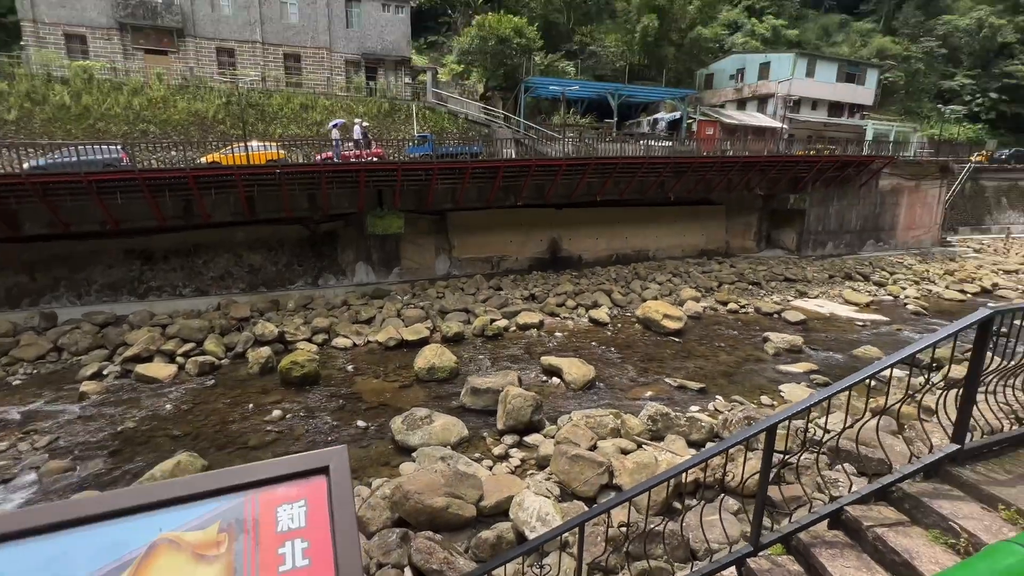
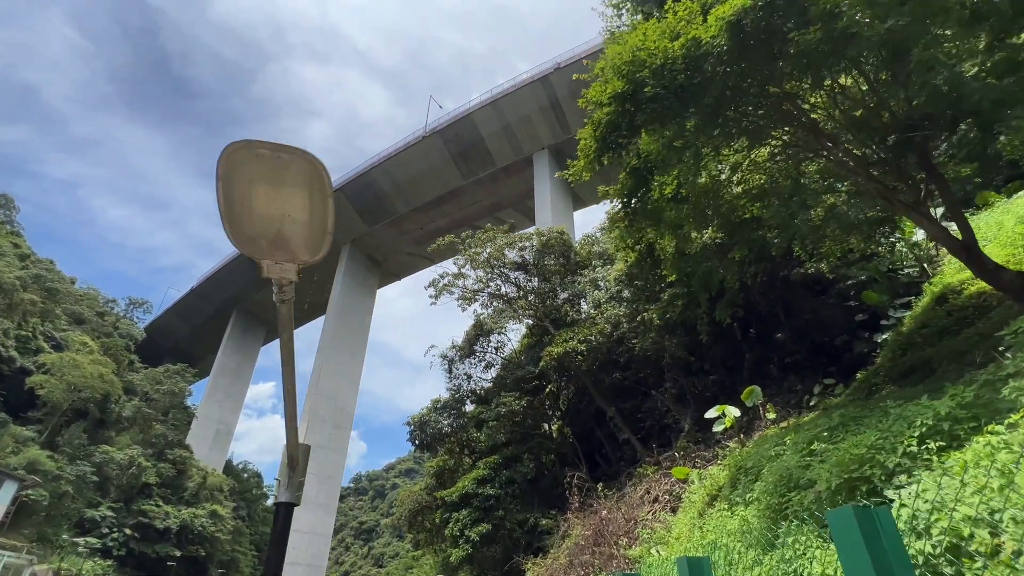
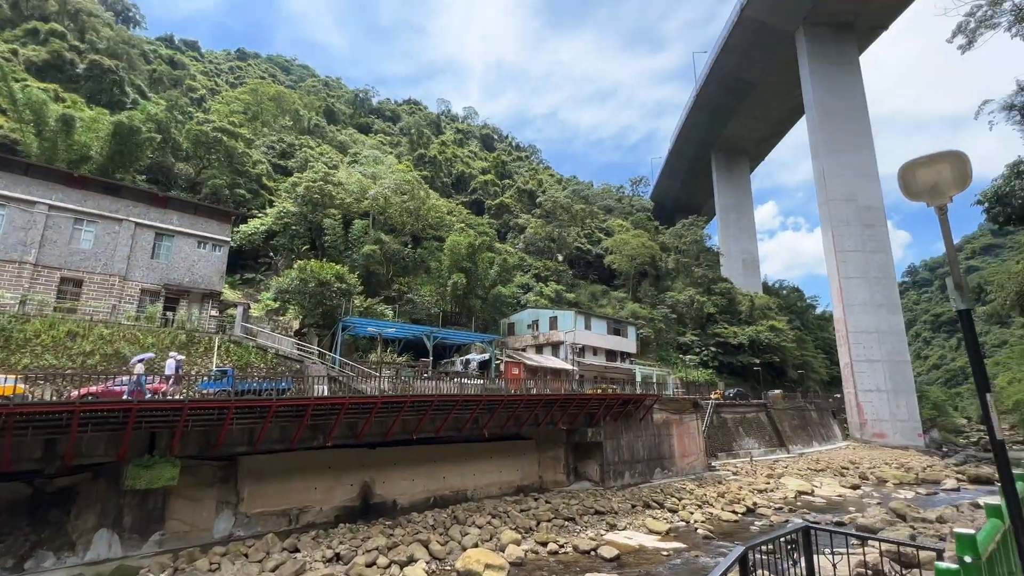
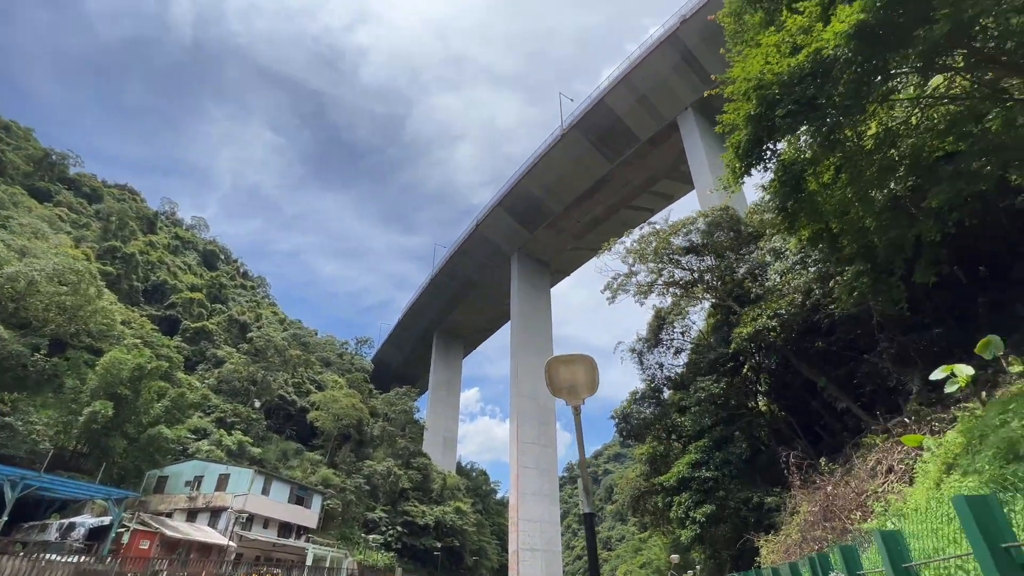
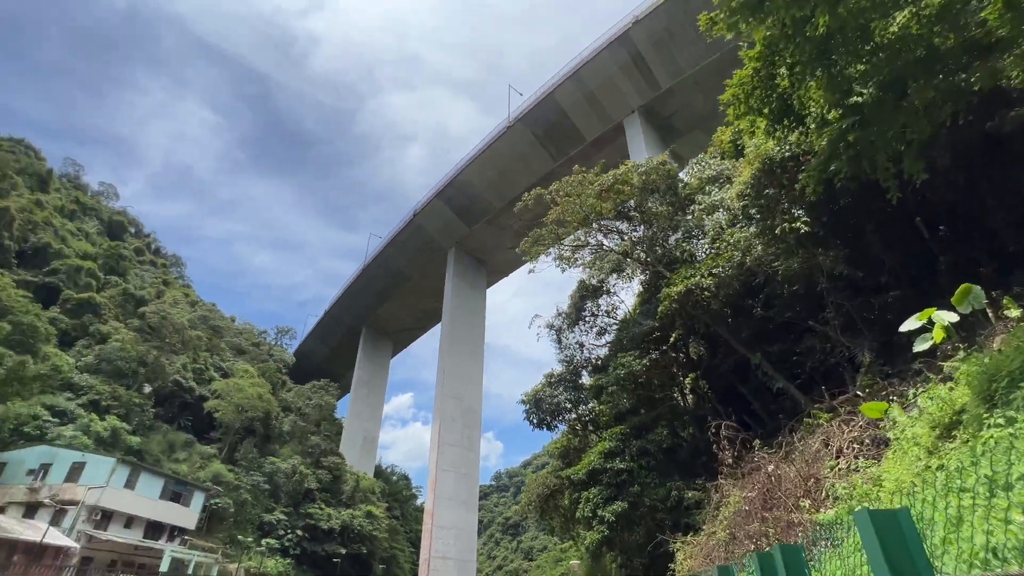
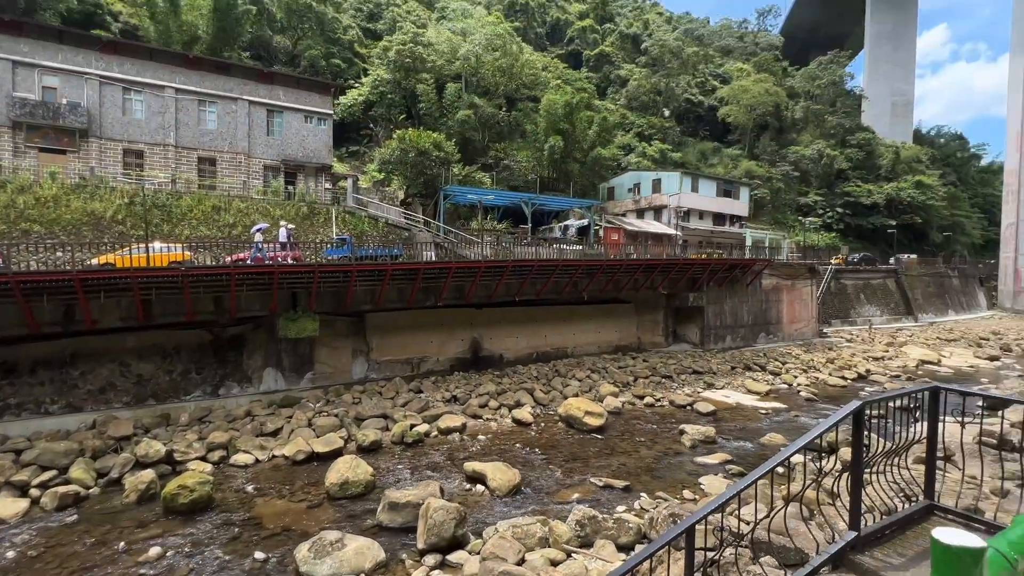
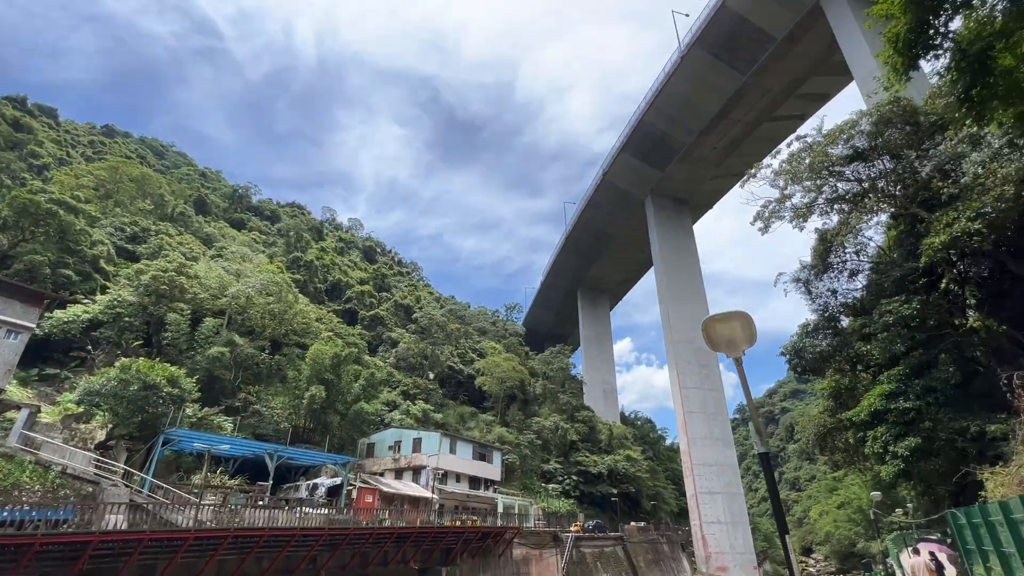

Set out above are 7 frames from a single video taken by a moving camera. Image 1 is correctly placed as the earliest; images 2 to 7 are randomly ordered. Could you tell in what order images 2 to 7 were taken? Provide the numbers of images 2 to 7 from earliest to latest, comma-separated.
6, 3, 7, 4, 2, 5
